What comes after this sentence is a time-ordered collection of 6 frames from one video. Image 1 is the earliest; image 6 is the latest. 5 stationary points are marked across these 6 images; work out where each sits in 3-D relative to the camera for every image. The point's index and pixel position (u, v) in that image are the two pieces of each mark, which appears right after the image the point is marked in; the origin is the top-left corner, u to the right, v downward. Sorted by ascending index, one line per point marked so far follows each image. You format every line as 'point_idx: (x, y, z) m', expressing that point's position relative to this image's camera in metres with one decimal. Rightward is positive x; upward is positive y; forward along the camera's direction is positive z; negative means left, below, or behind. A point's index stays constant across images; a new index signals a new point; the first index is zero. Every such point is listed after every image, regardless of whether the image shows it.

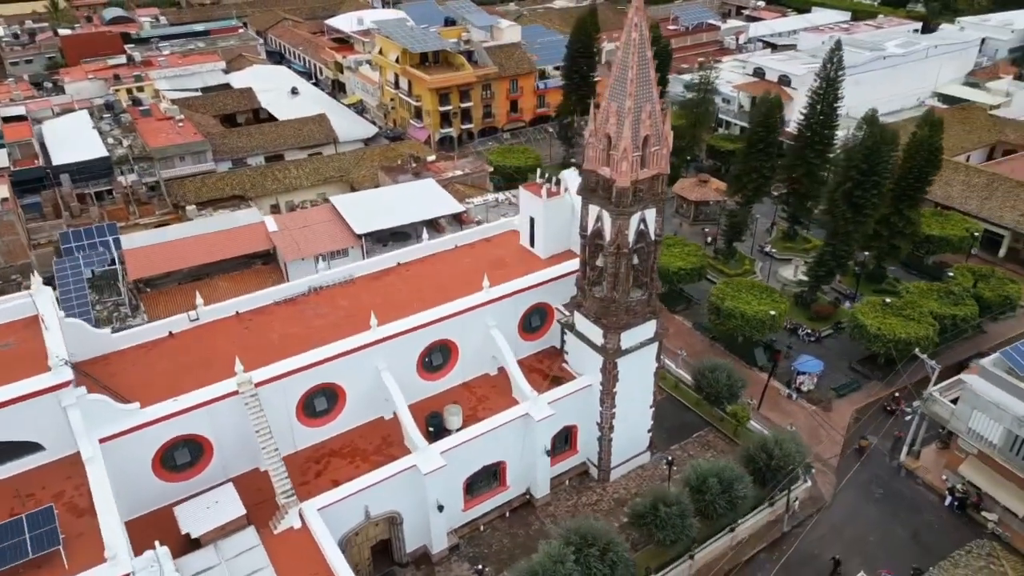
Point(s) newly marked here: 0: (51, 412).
0: (-12.1, -3.2, +19.9) m
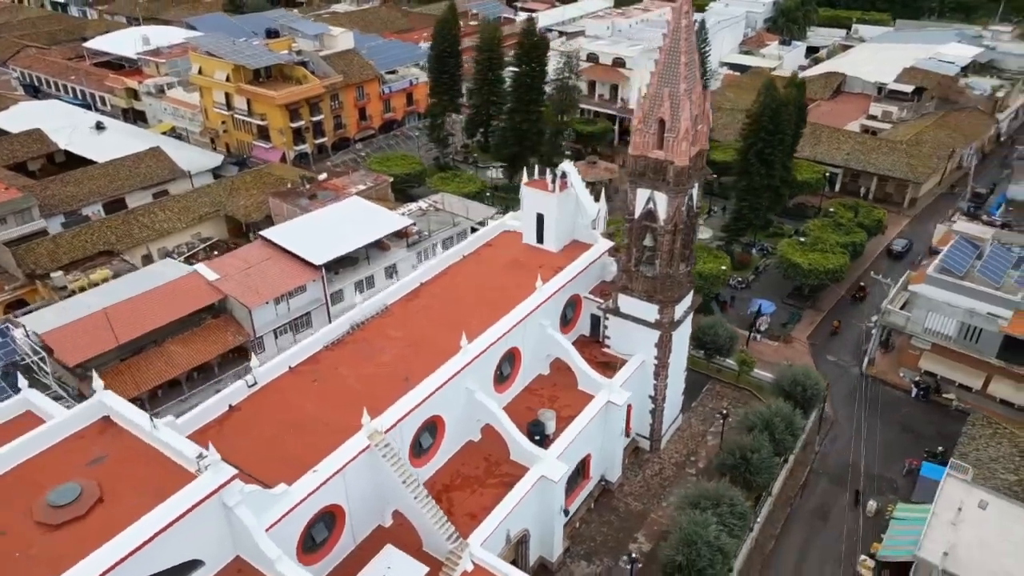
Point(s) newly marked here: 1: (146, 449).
0: (-6.6, -5.1, +16.7) m
1: (-8.4, -3.8, +17.8) m
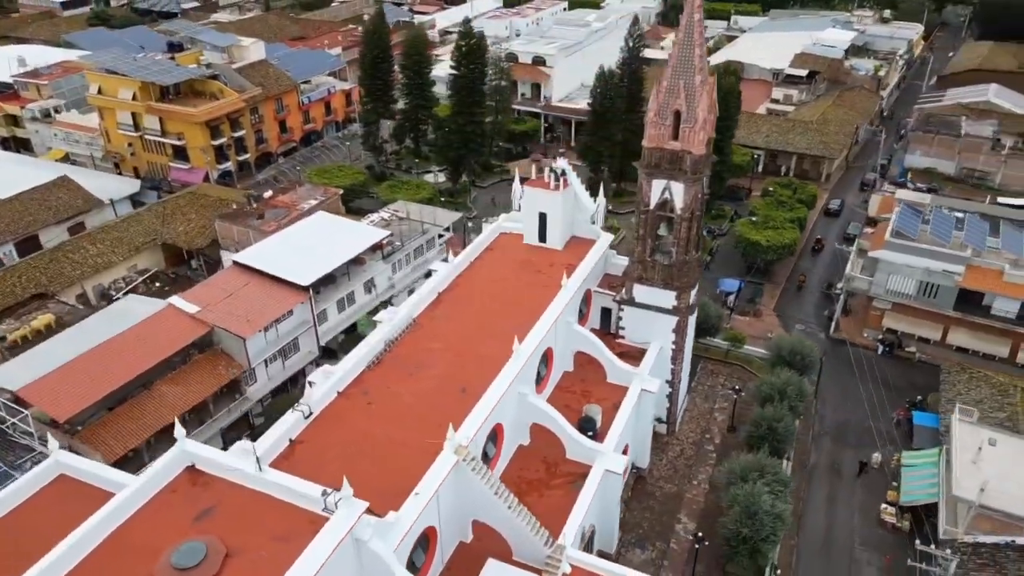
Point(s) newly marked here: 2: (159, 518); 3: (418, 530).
0: (-3.5, -5.6, +15.7) m
1: (-5.6, -4.5, +16.5) m
2: (-7.5, -4.9, +16.0) m
3: (-2.3, -6.0, +18.6) m
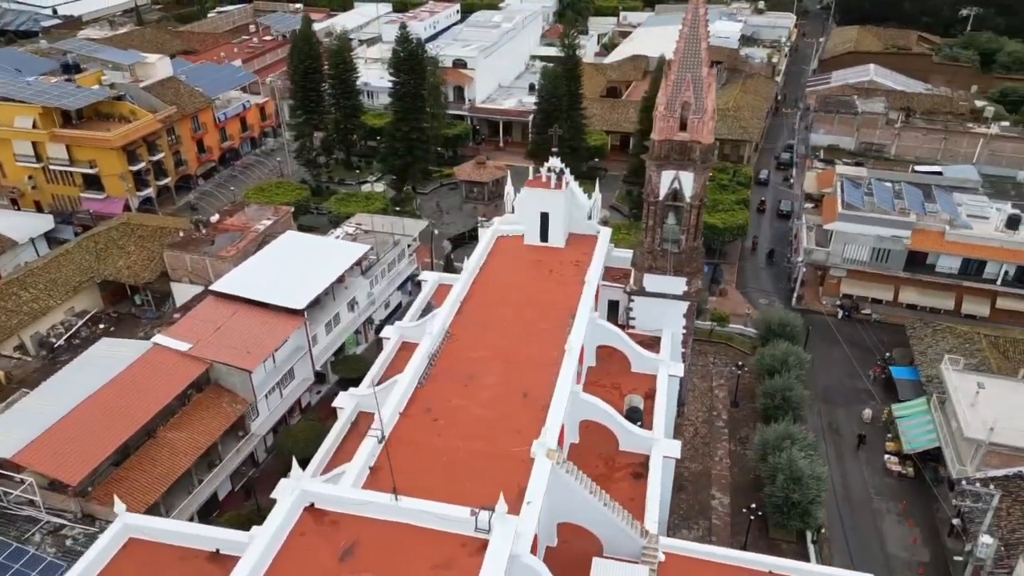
0: (-0.2, -5.8, +15.3) m
1: (-2.4, -5.0, +15.8) m
2: (-4.2, -5.5, +14.9) m
3: (+0.5, -6.1, +18.4) m
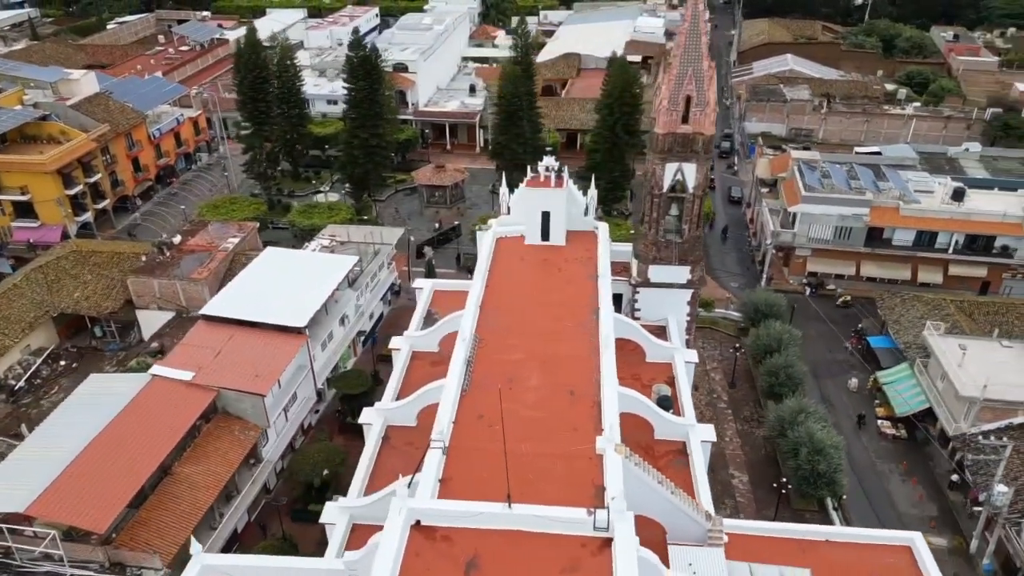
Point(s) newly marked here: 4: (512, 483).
0: (+2.3, -5.8, +15.4) m
1: (0.0, -5.1, +15.5) m
2: (-1.7, -5.7, +14.5) m
3: (+2.7, -6.0, +18.5) m
4: (0.0, -5.1, +19.6) m
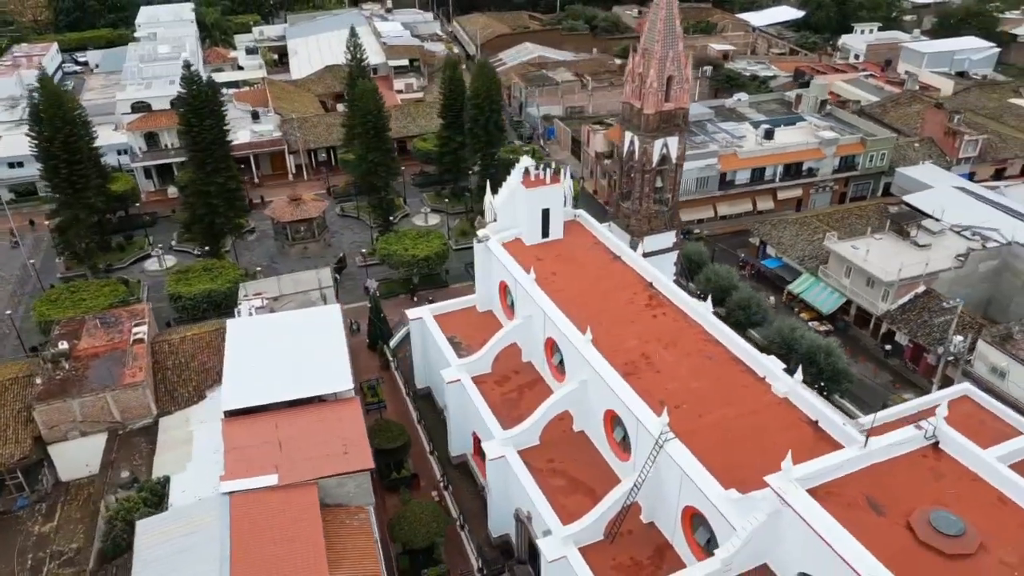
0: (+10.5, -4.2, +18.1) m
1: (+8.2, -4.1, +17.2) m
2: (+7.4, -5.1, +15.6) m
3: (+9.6, -4.6, +21.0) m
4: (+6.6, -4.4, +20.9) m
